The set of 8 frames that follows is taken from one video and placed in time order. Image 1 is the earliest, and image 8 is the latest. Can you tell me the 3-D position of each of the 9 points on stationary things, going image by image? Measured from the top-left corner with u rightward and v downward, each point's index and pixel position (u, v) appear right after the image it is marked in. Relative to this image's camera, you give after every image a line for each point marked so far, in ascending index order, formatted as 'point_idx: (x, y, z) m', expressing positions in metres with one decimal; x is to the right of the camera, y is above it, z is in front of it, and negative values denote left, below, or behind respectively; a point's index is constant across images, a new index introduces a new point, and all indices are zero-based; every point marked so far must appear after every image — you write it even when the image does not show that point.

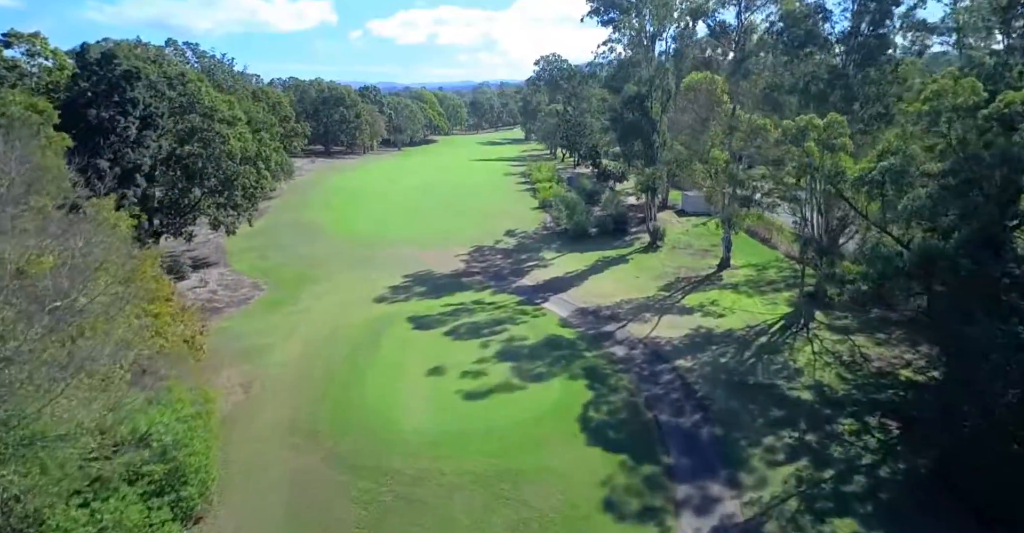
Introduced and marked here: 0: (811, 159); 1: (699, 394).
0: (+6.7, +2.4, +13.6) m
1: (+4.4, -3.0, +14.1) m
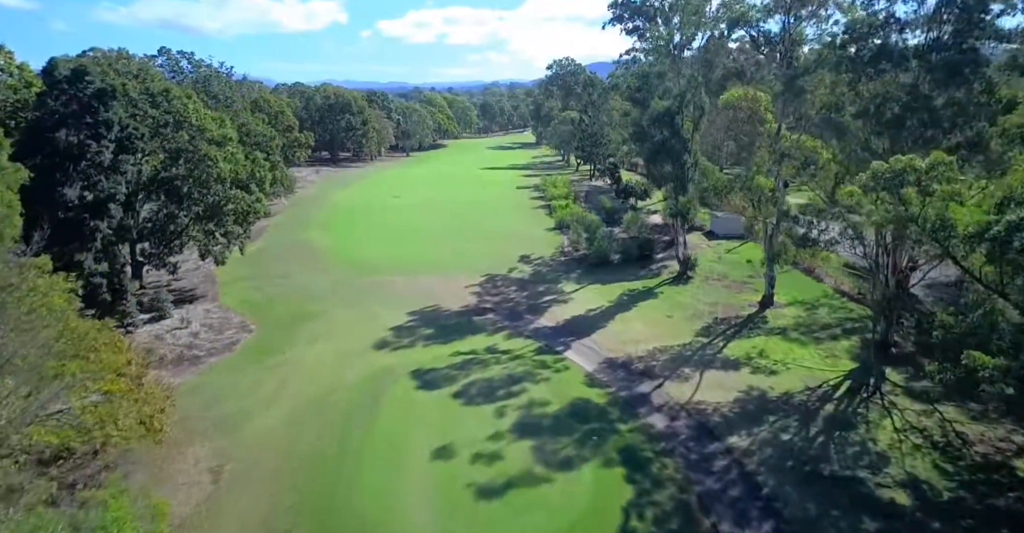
0: (+7.1, +1.1, +11.0) m
1: (+4.8, -4.3, +11.6) m
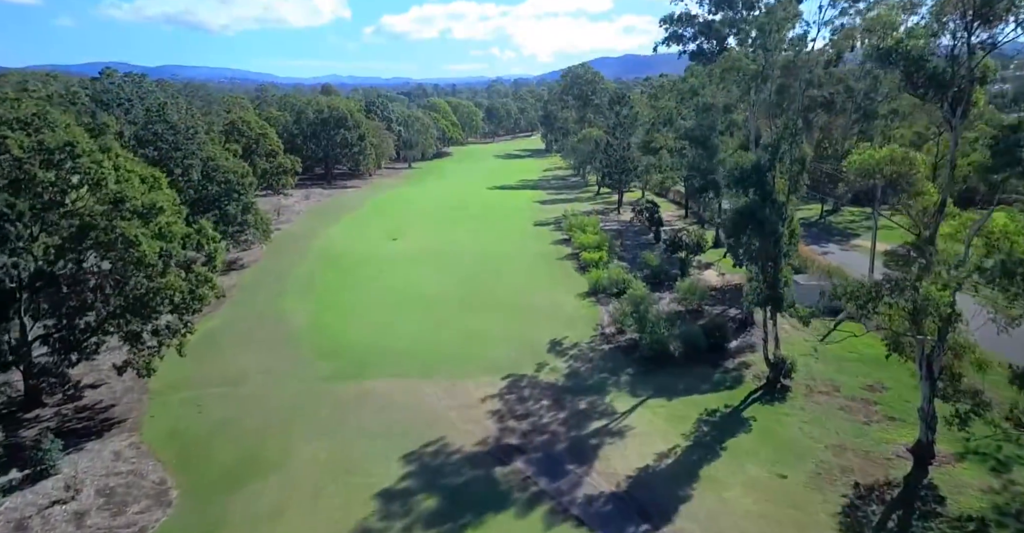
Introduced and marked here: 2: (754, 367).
0: (+8.0, -2.2, +4.3) m
1: (+5.7, -7.6, +4.9) m
2: (+8.0, -3.3, +20.0) m
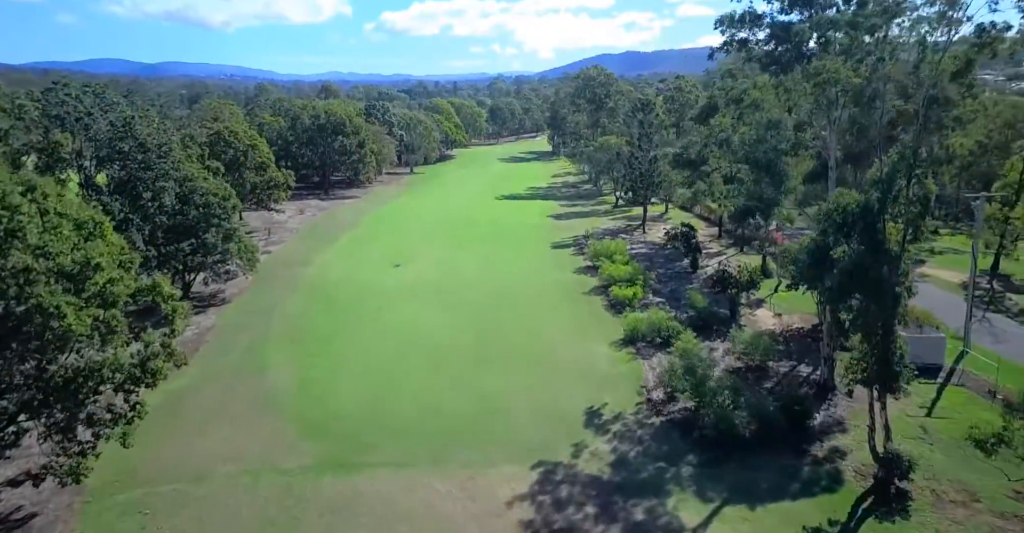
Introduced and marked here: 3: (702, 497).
0: (+8.8, -3.9, +0.1) m
1: (+6.6, -9.3, +0.7) m
2: (+8.8, -4.9, +15.8) m
3: (+4.6, -5.6, +14.8) m
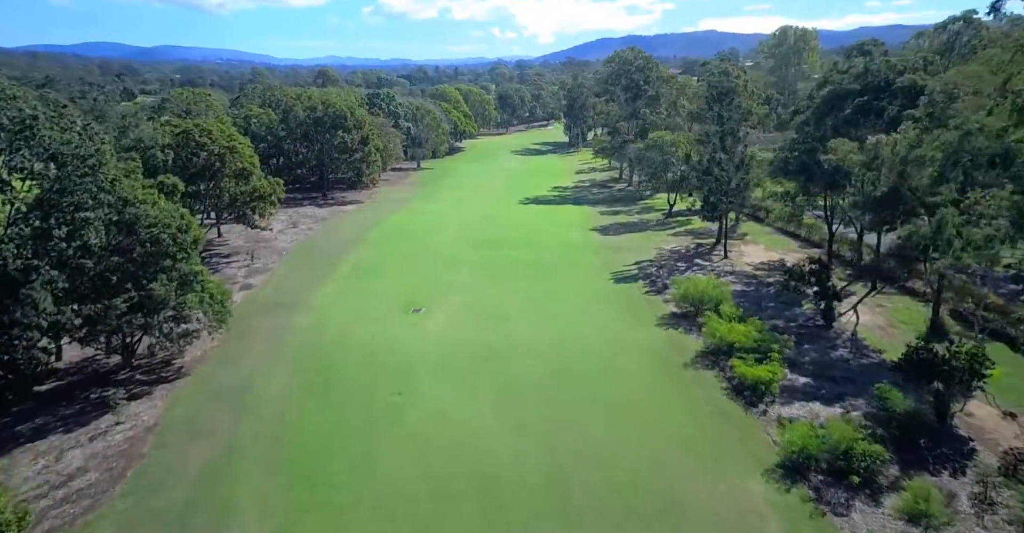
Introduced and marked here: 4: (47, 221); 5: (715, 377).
0: (+11.2, -6.4, -8.4) m
1: (+9.0, -11.8, -7.7) m
2: (+11.3, -7.2, +7.3) m
3: (+7.1, -7.9, +6.3) m
4: (-15.0, +1.5, +19.6) m
5: (+6.6, -3.5, +19.8) m
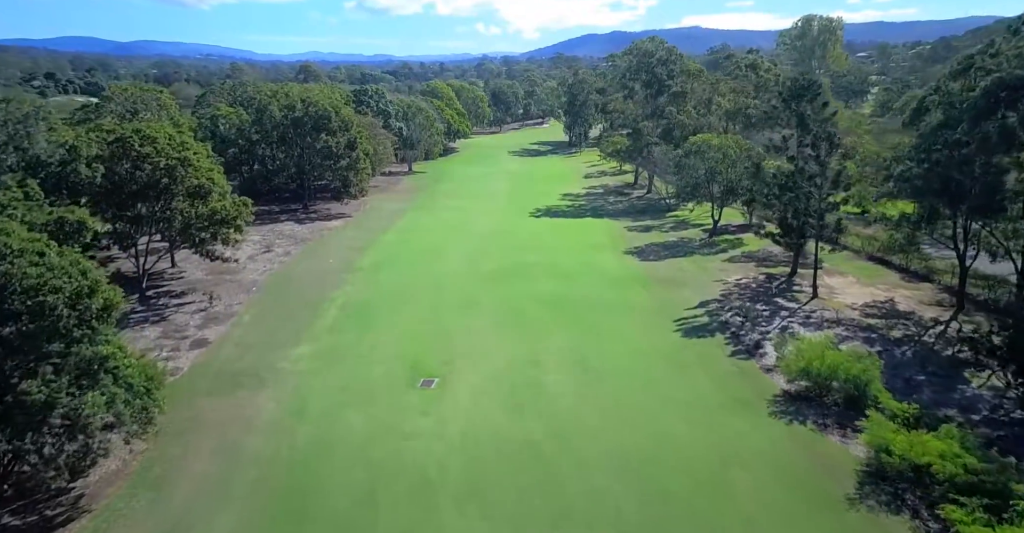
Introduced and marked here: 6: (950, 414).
0: (+13.5, -8.4, -15.5) m
1: (+11.3, -13.8, -14.7) m
2: (+13.3, -9.1, +0.2) m
3: (+9.1, -9.8, -0.8) m
4: (-13.4, -0.6, +11.9) m
5: (+8.3, -5.4, +12.7) m
6: (+11.3, -3.7, +15.5) m
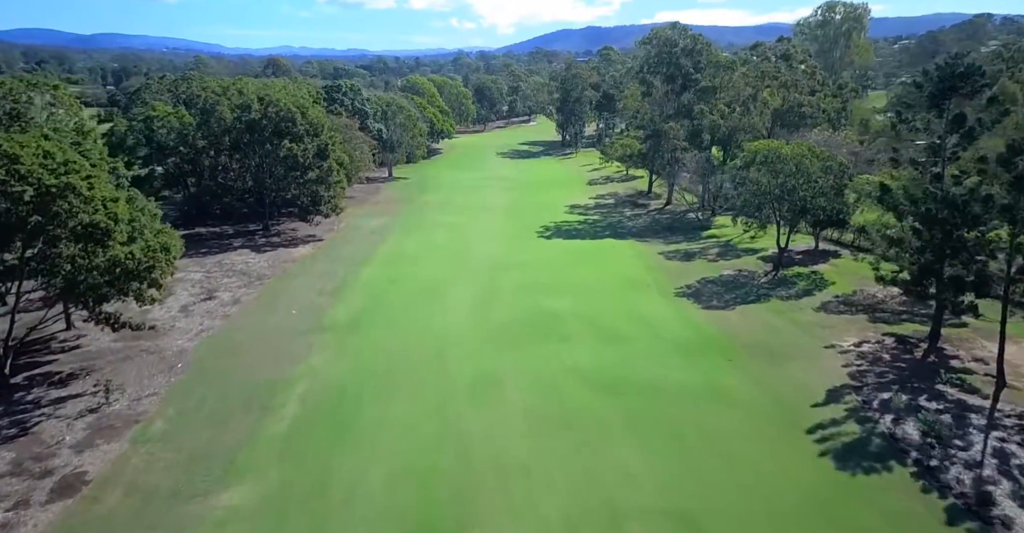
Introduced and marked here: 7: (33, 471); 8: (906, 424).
0: (+16.4, -10.8, -23.8) m
1: (+14.3, -16.2, -23.1) m
2: (+15.6, -11.4, -8.1) m
3: (+11.5, -12.2, -9.2) m
4: (-11.5, -3.2, +2.6) m
5: (+10.2, -7.7, +4.2) m
6: (+13.1, -6.0, +7.0) m
7: (-12.8, -5.5, +16.3) m
8: (+10.5, -4.3, +16.4) m
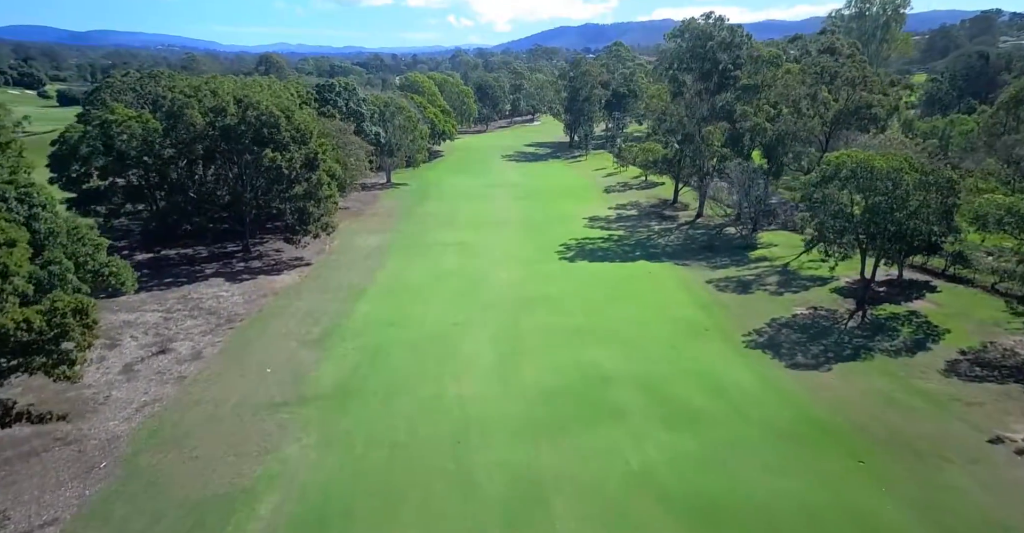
0: (+17.8, -12.6, -29.8) m
1: (+15.7, -18.1, -29.1) m
2: (+17.0, -13.2, -14.1) m
3: (+12.9, -14.0, -15.3) m
4: (-10.2, -5.1, -3.5) m
5: (+11.5, -9.5, -1.9) m
6: (+14.4, -7.7, +1.0) m
7: (-11.5, -7.3, +10.2) m
8: (+11.8, -6.0, +10.3) m
